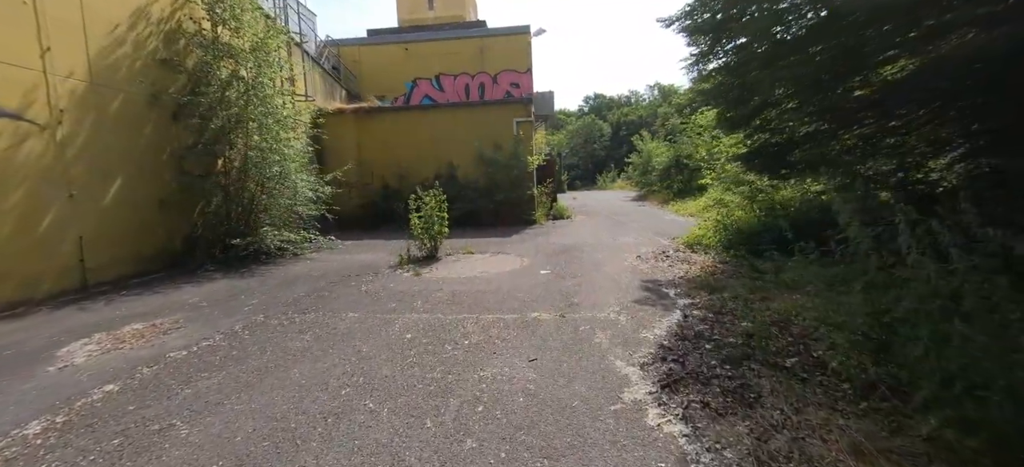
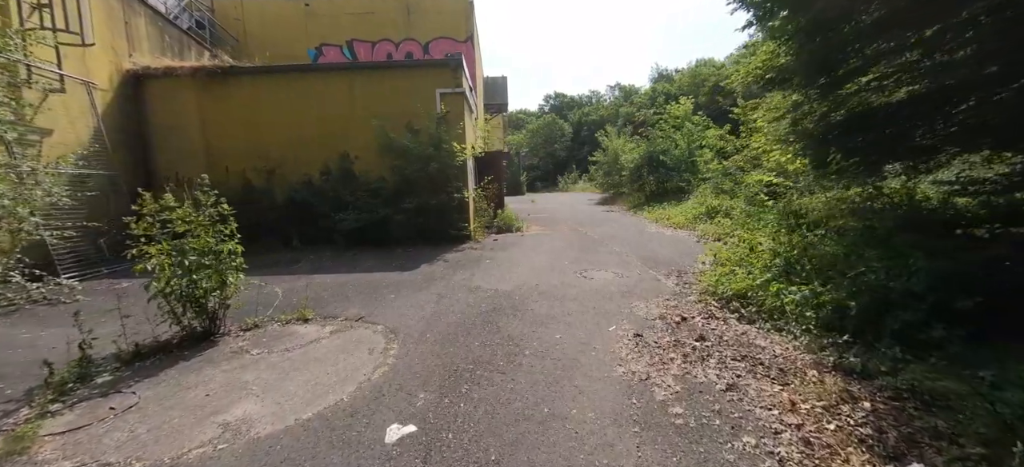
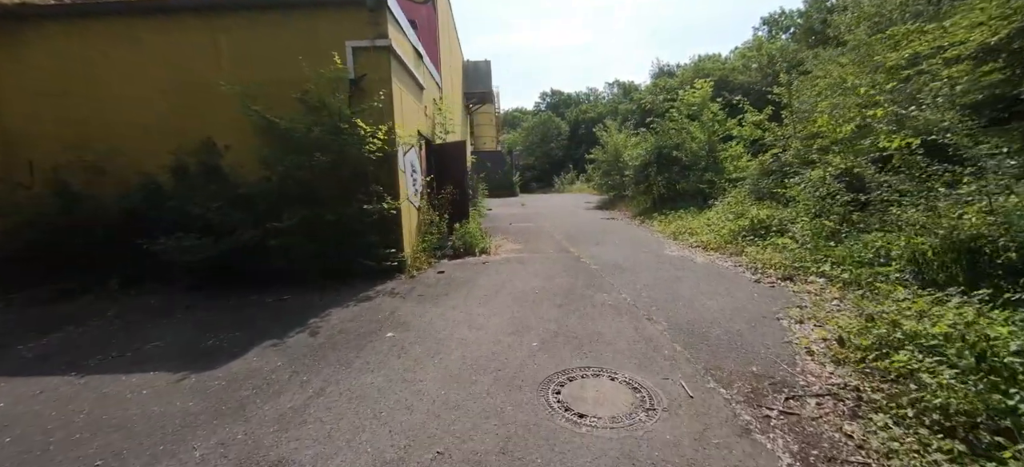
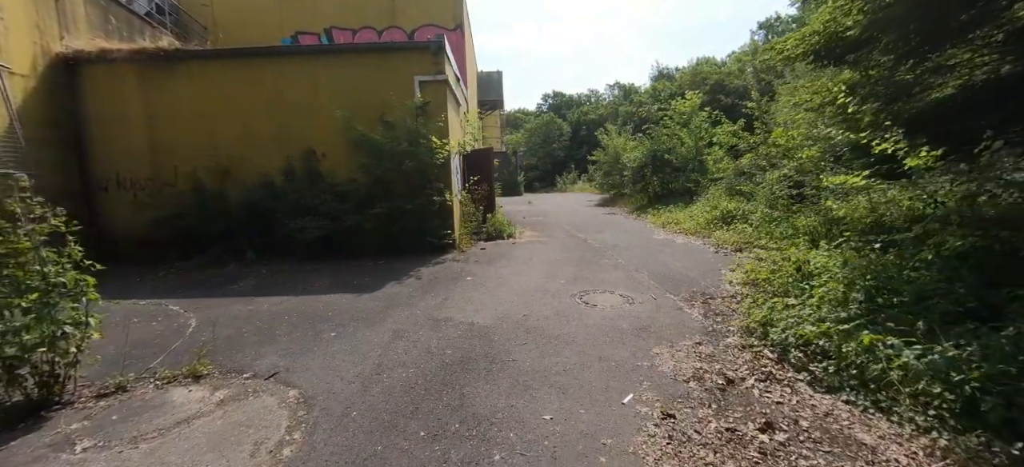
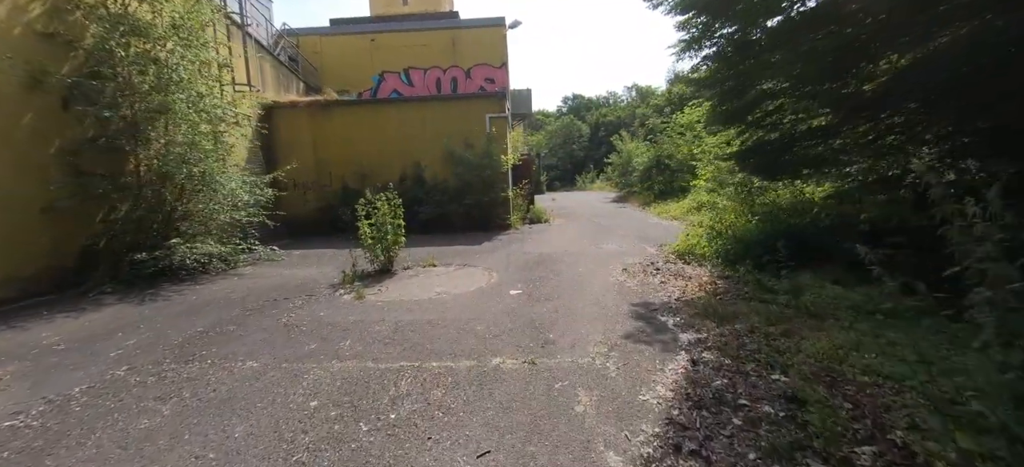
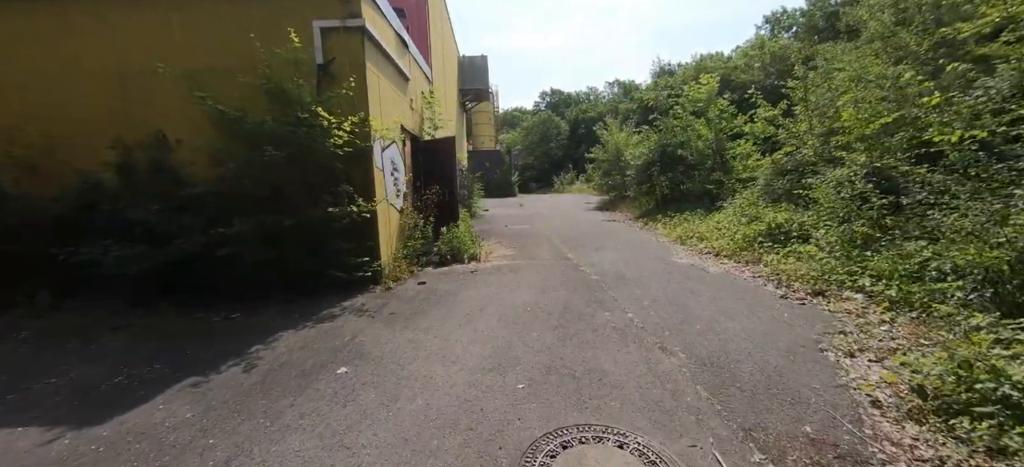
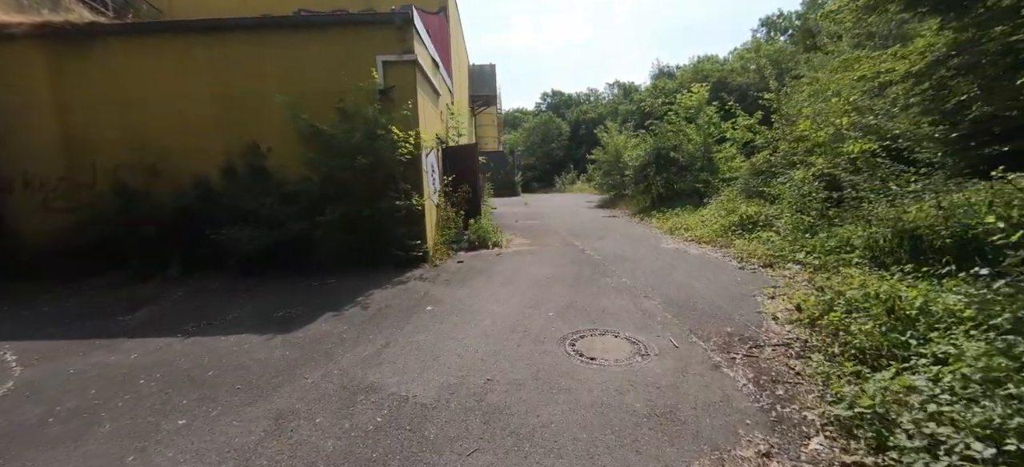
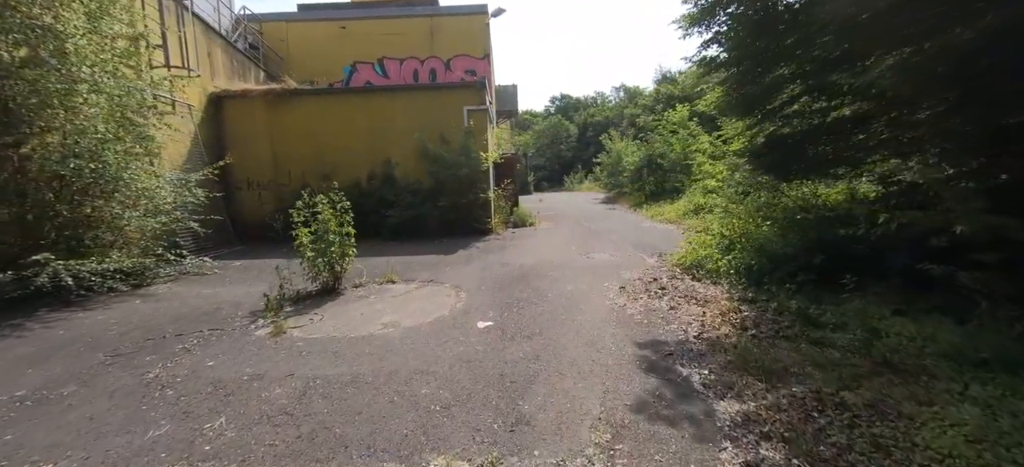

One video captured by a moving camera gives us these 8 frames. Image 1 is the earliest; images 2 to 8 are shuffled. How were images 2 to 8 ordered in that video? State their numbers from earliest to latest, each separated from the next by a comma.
5, 8, 2, 4, 7, 3, 6
